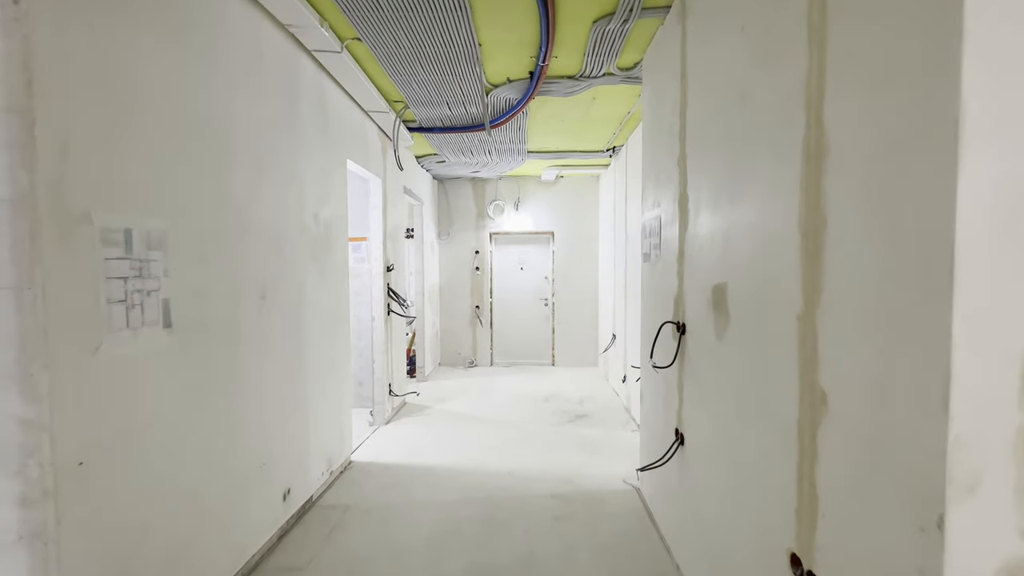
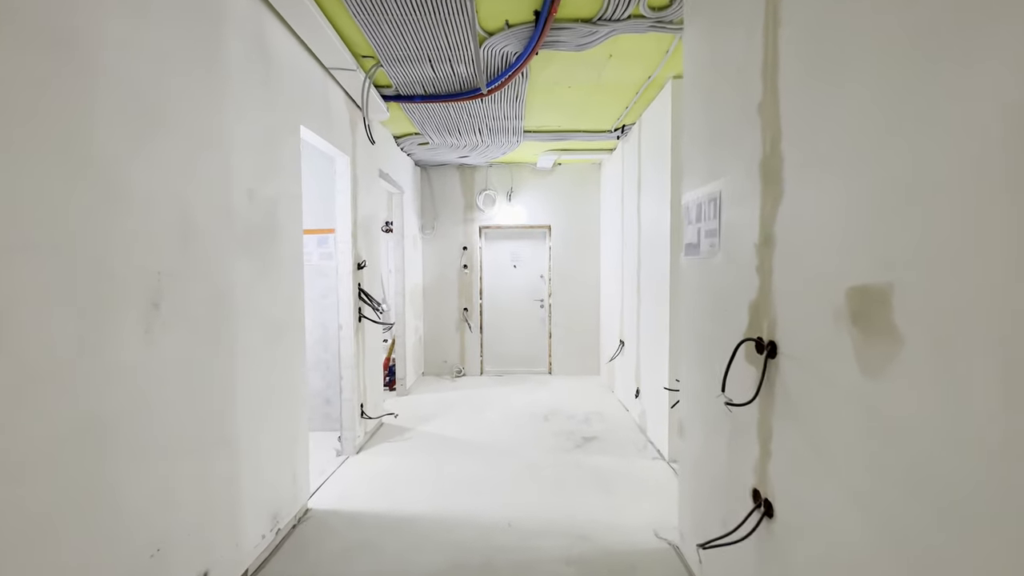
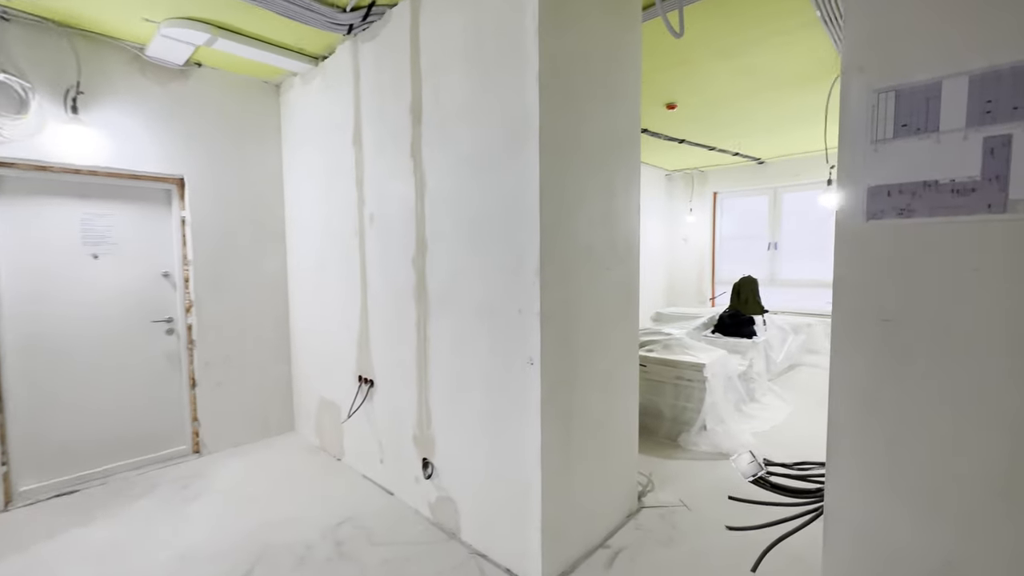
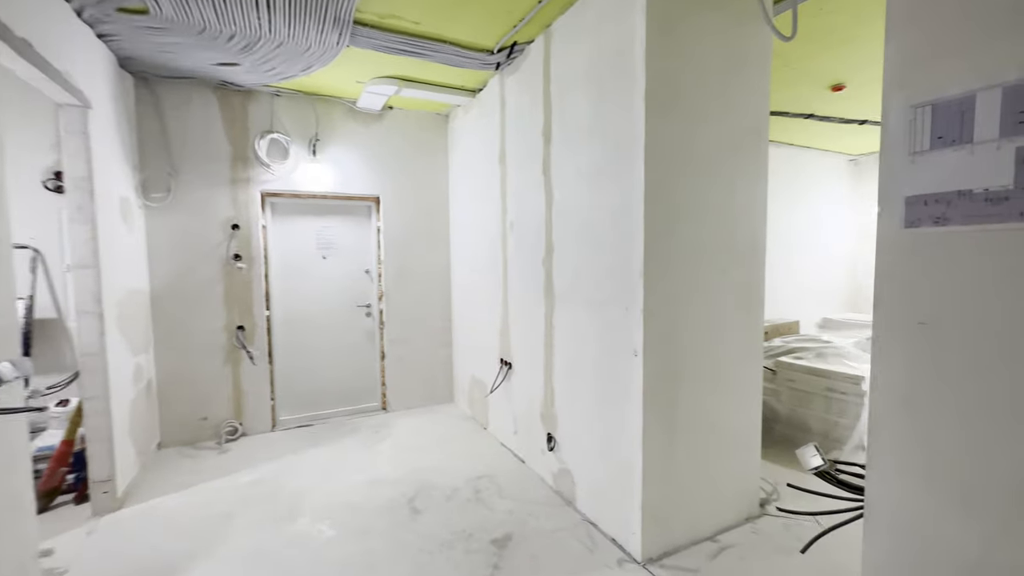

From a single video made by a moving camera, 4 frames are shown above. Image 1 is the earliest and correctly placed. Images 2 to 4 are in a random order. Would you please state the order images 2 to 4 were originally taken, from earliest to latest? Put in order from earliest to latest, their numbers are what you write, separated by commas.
2, 4, 3
